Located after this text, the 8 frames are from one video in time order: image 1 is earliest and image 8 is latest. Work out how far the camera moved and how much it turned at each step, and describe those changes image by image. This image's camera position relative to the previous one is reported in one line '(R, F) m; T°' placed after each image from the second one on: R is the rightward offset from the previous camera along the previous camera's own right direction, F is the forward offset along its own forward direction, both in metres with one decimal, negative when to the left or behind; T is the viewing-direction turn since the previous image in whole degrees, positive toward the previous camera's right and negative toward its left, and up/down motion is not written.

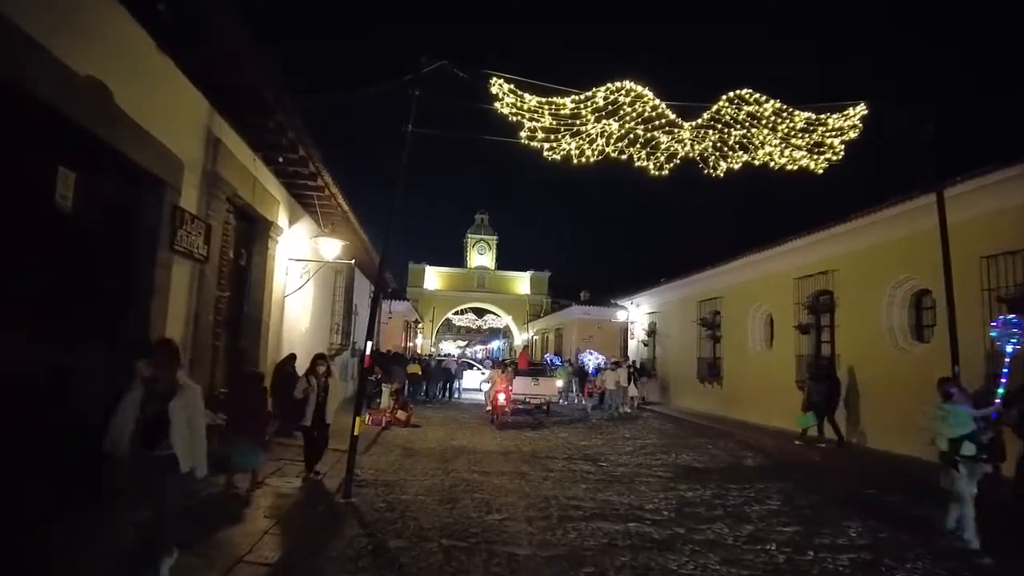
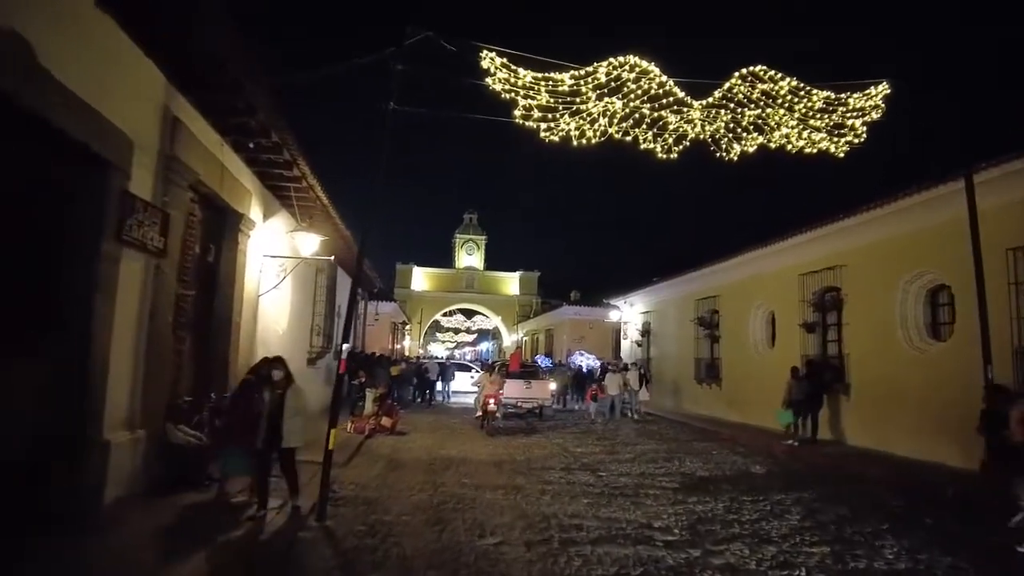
(-0.1, +0.8) m; +1°
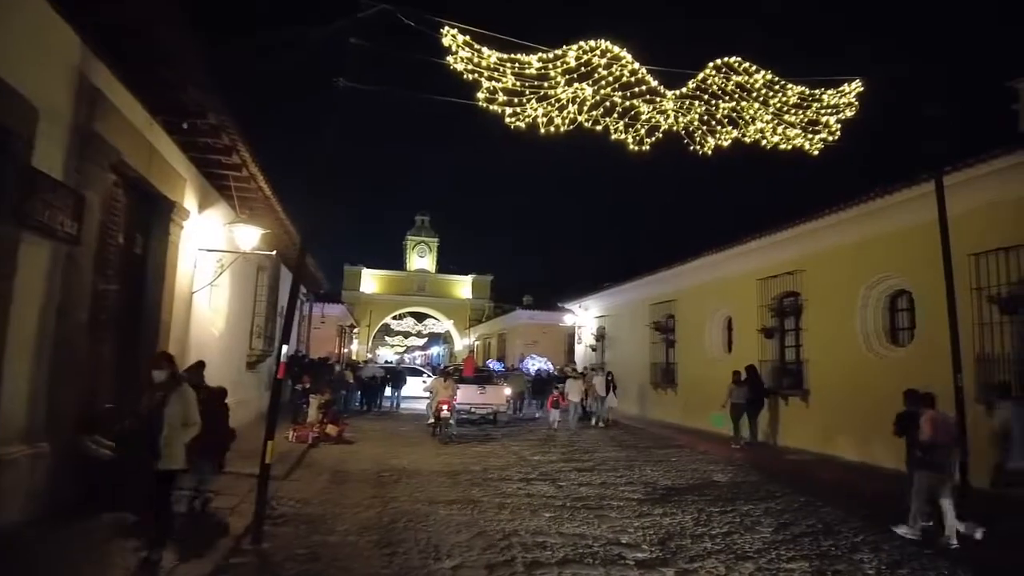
(-0.1, +0.6) m; +4°
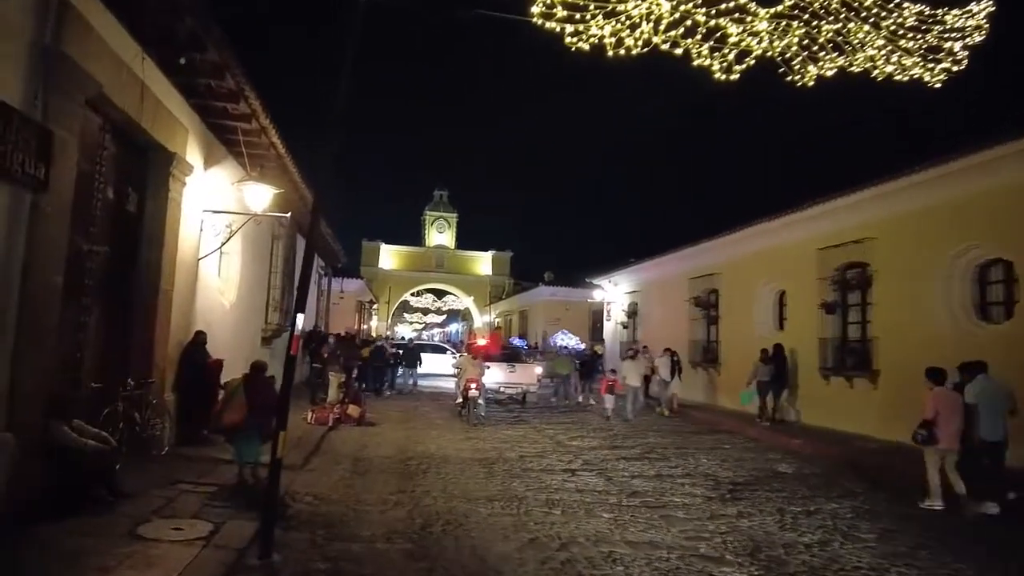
(-0.4, +1.2) m; -1°
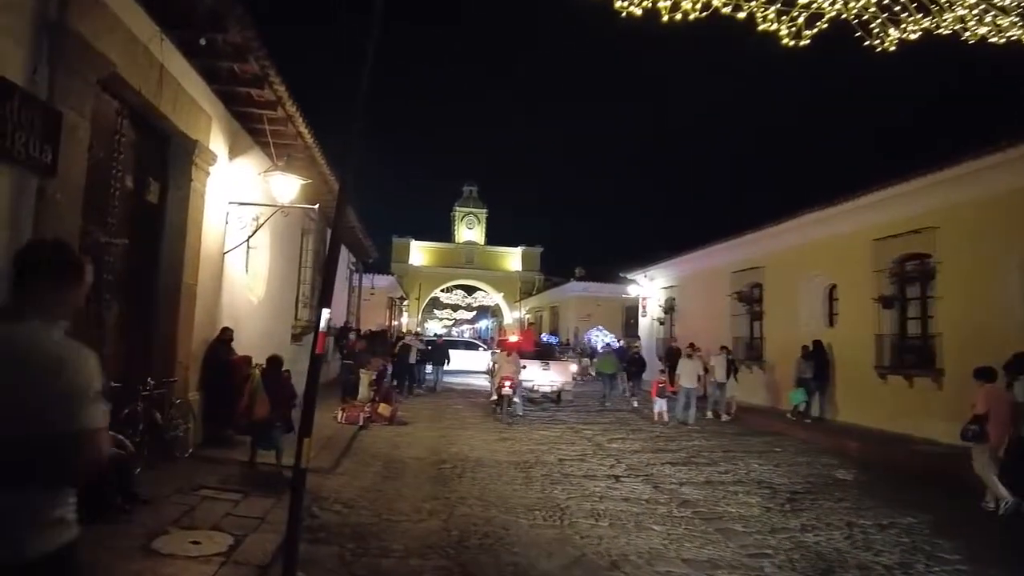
(-0.1, +0.5) m; -3°
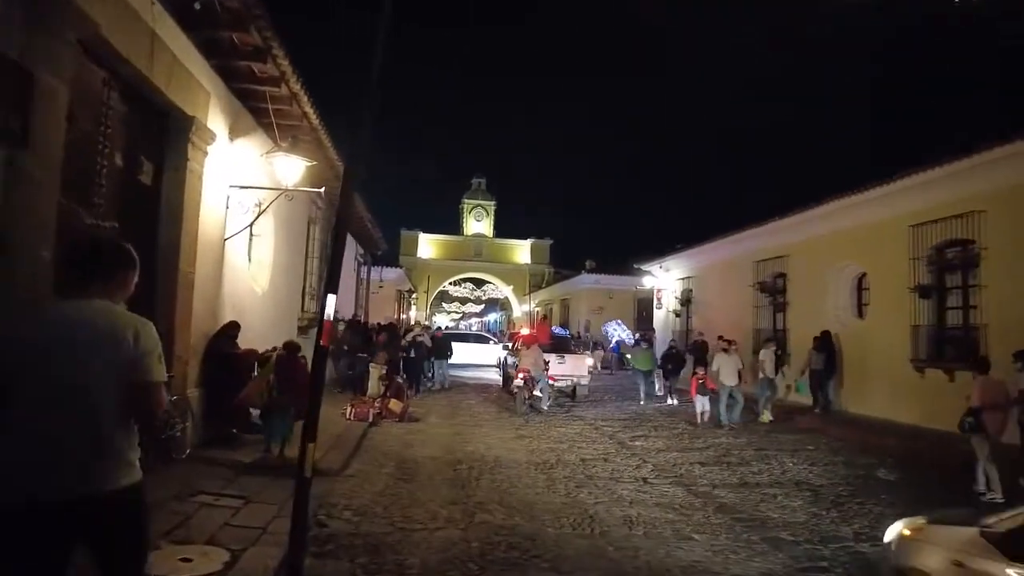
(-0.2, +0.6) m; -1°
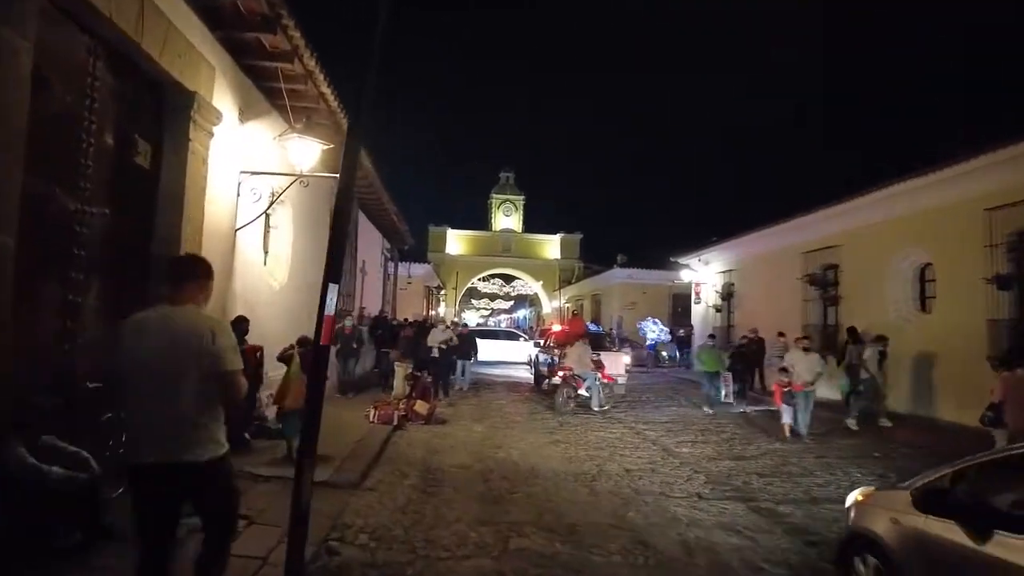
(-0.1, +0.8) m; -3°
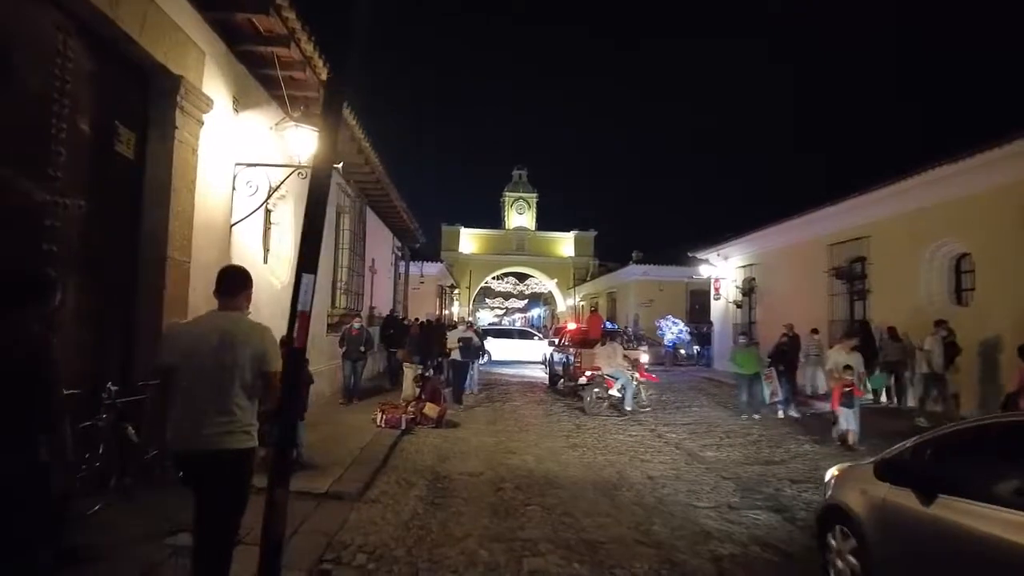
(0.0, +0.5) m; -1°
